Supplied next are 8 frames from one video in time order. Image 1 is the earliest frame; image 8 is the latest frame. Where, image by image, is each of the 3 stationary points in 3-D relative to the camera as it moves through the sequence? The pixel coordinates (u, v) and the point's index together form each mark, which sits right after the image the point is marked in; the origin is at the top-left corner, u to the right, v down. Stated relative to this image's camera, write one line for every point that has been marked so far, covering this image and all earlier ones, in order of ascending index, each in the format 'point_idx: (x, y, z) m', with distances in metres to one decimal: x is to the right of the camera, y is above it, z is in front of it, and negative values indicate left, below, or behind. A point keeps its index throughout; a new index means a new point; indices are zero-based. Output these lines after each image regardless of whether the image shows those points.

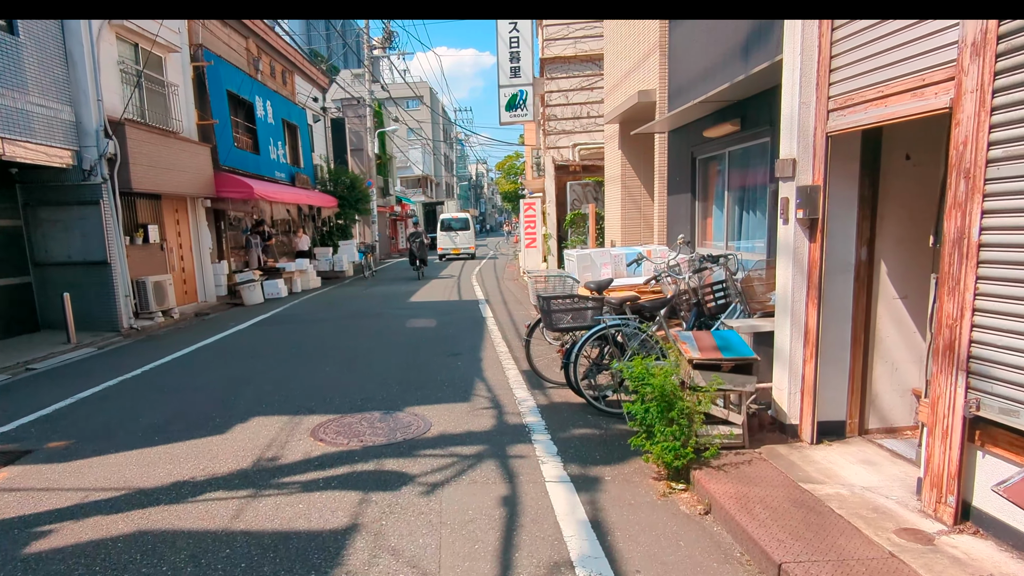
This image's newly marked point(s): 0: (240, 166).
0: (-5.4, +2.4, +15.7) m
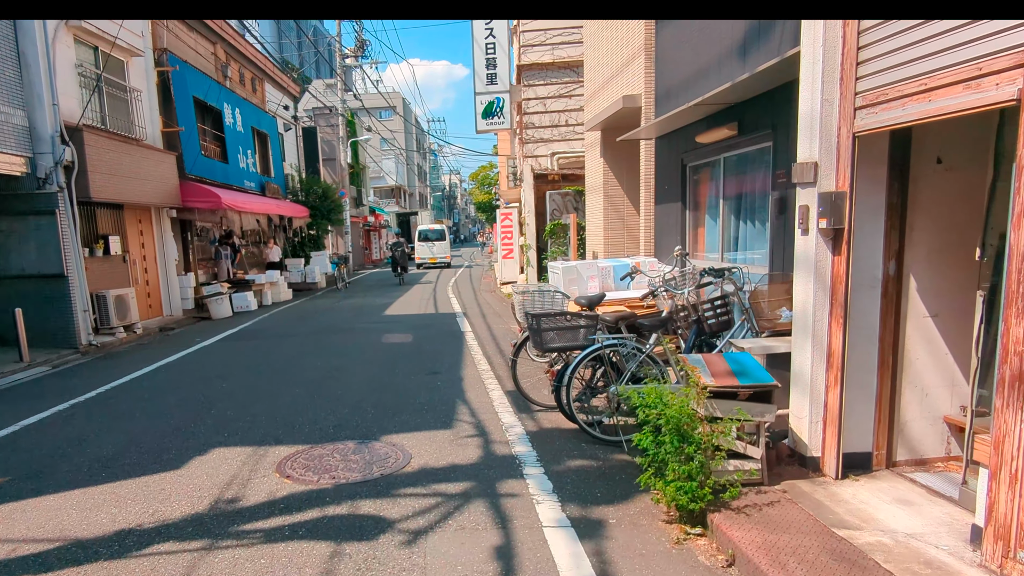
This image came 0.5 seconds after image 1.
0: (-5.8, +2.1, +15.1) m
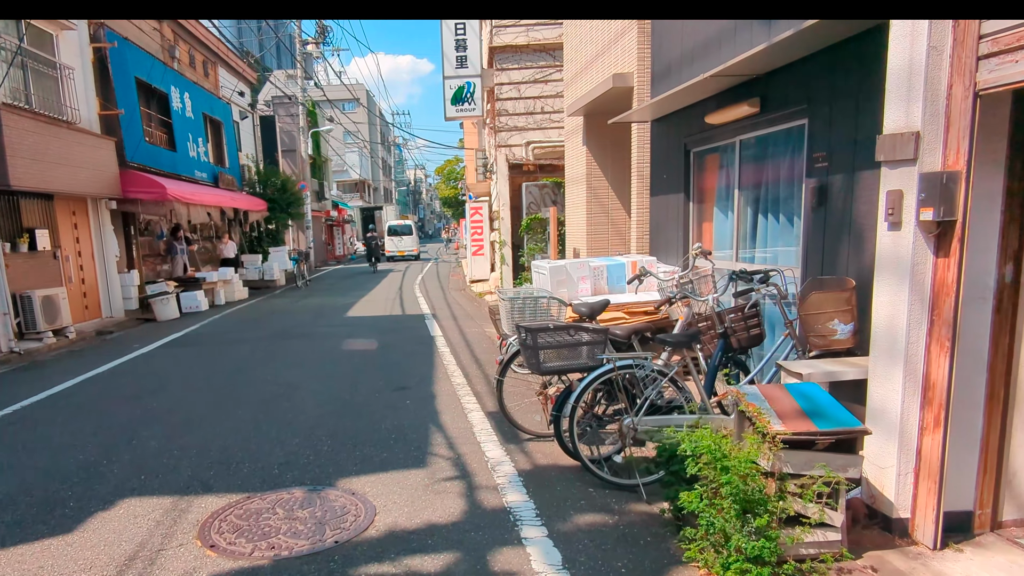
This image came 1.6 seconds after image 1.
0: (-6.3, +2.2, +13.9) m
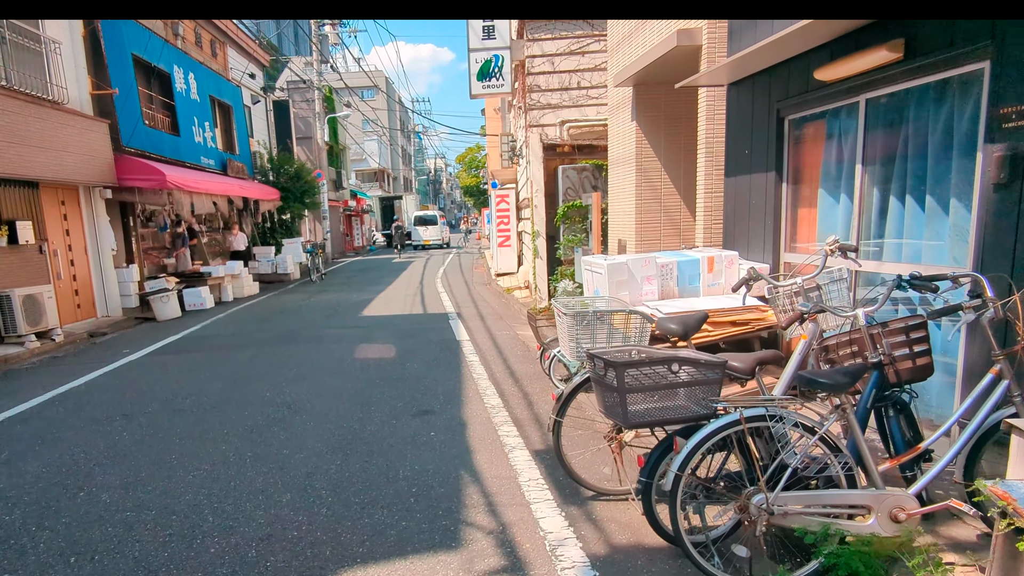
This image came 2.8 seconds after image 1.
0: (-5.8, +2.2, +12.9) m
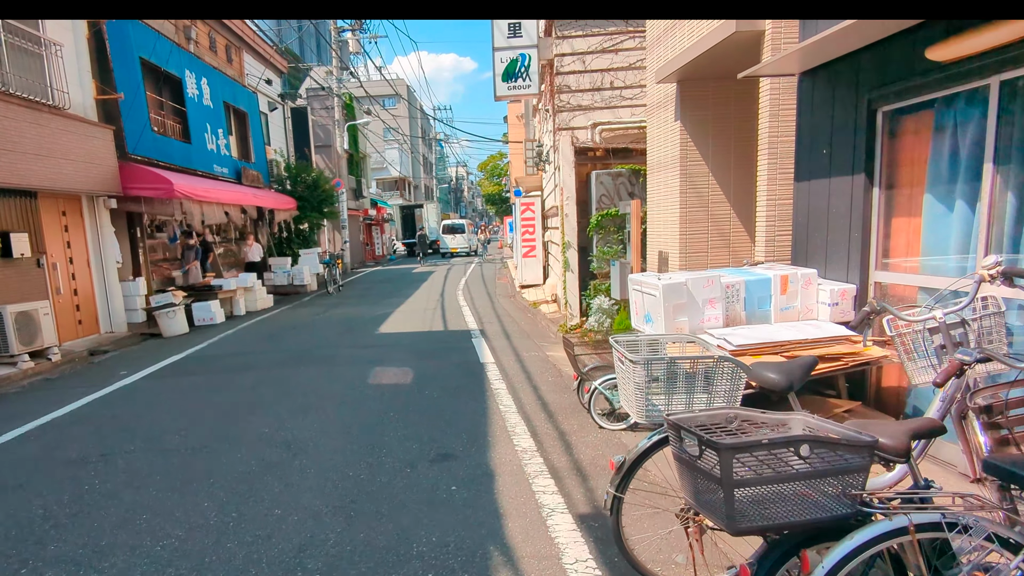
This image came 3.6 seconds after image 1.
0: (-5.4, +2.0, +12.3) m
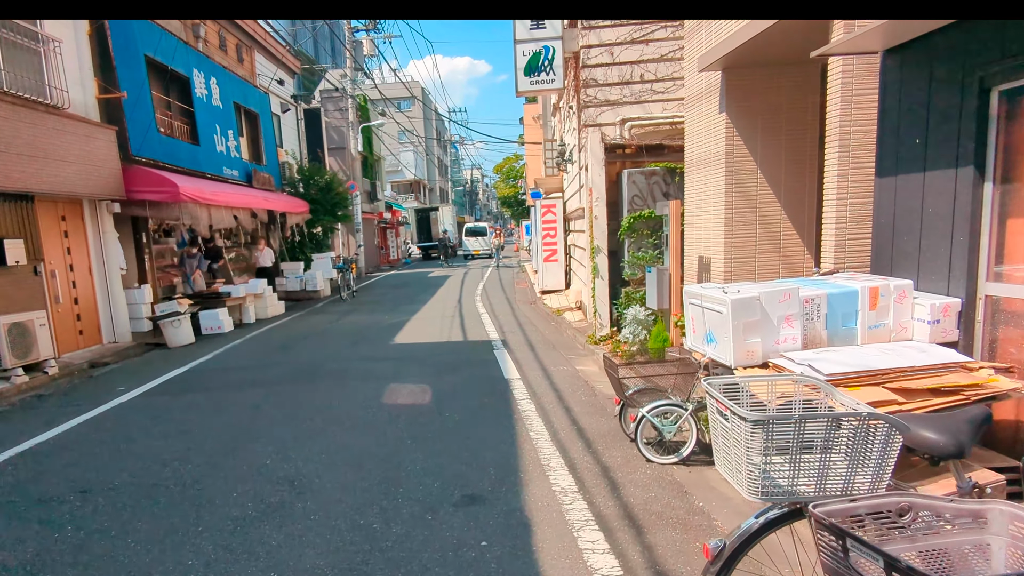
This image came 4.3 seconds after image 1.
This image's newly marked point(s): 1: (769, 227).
0: (-5.1, +1.9, +11.8) m
1: (+2.1, +0.5, +6.4) m
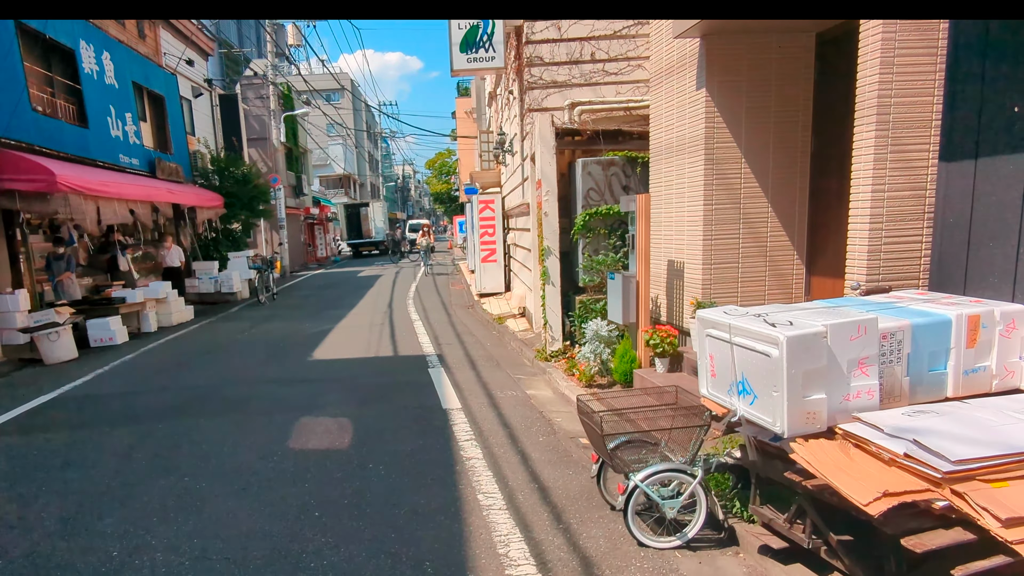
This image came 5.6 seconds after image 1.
0: (-5.9, +1.8, +10.2) m
1: (+1.7, +0.4, +5.4) m
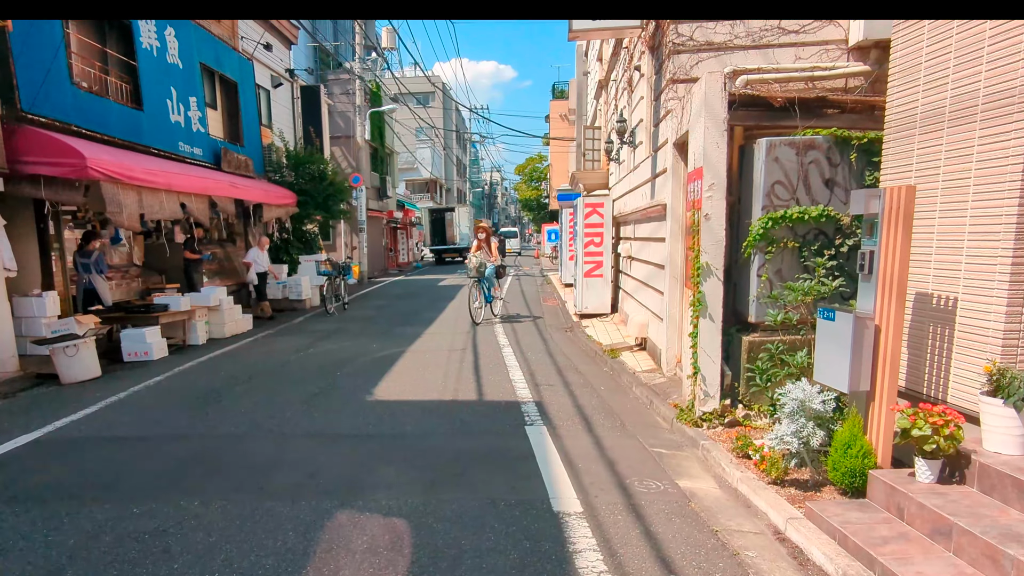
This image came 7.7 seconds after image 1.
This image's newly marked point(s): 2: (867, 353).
0: (-4.7, +1.8, +8.7) m
1: (+2.4, +0.2, +3.2) m
2: (+1.6, -0.3, +3.6) m
